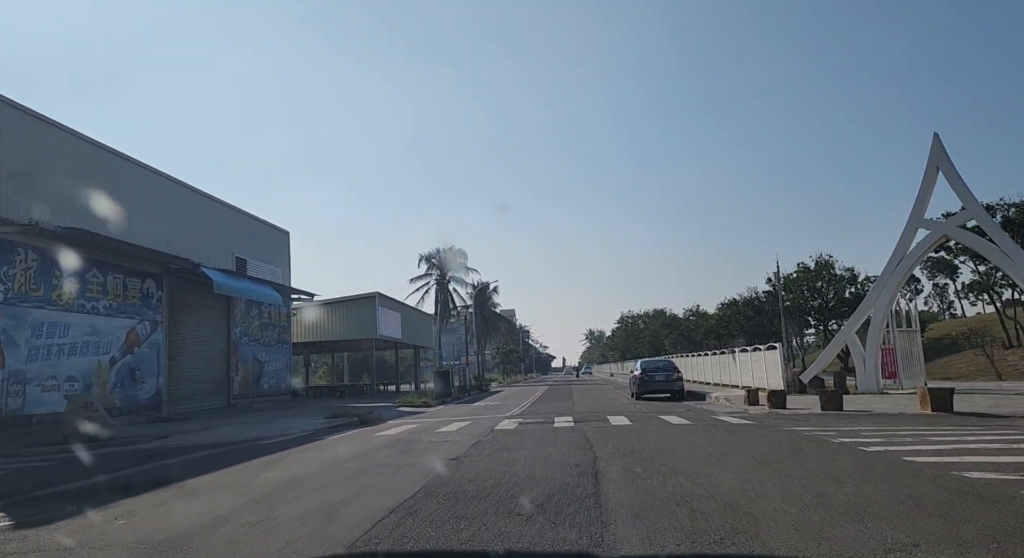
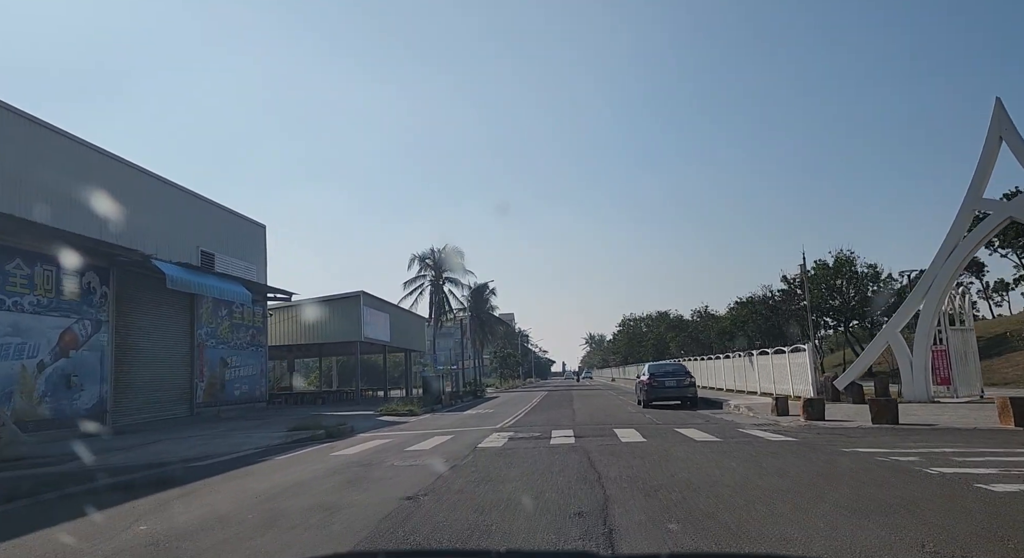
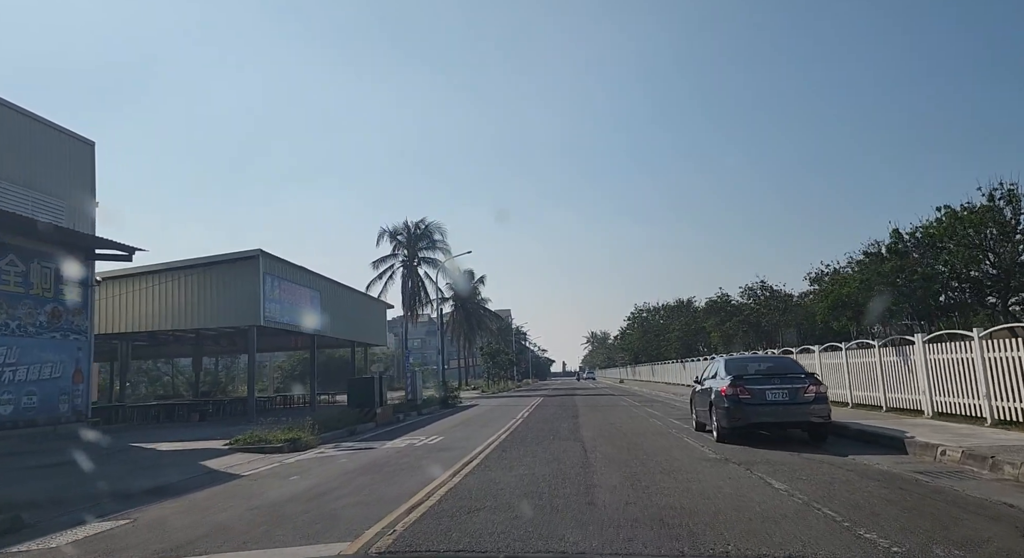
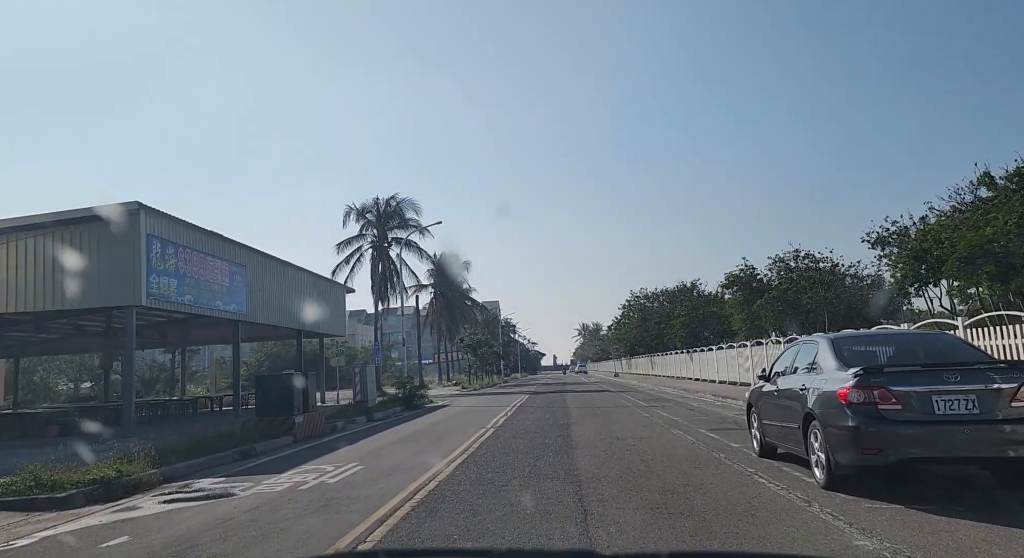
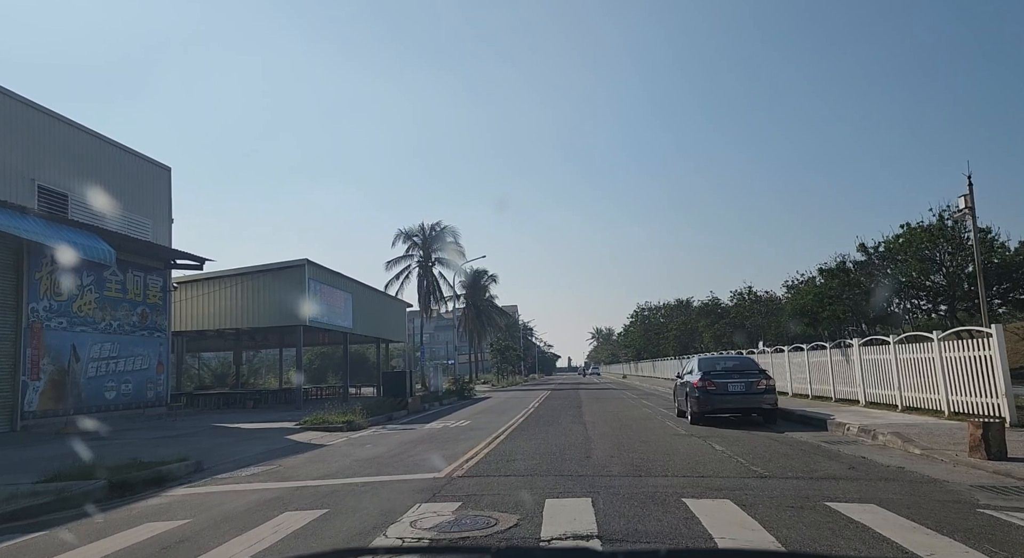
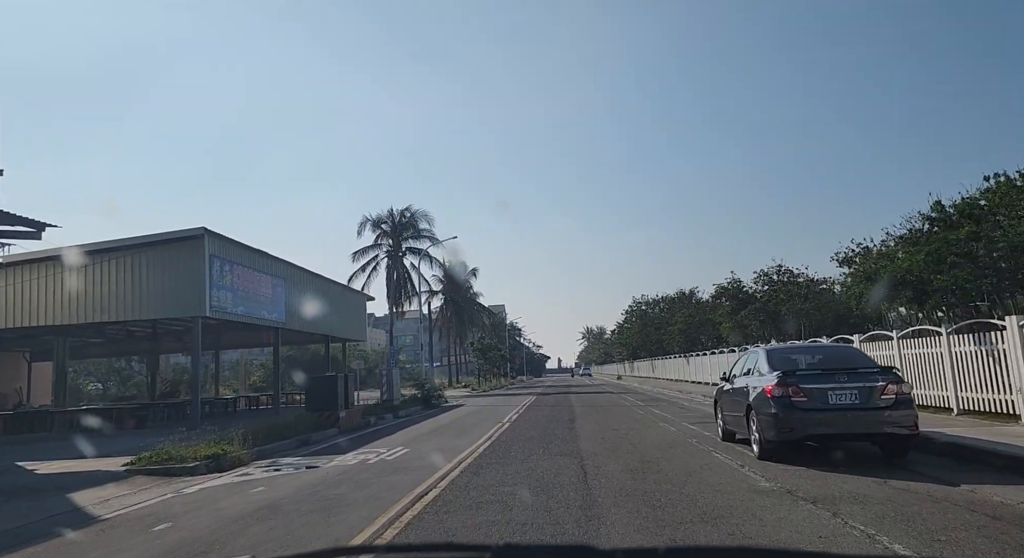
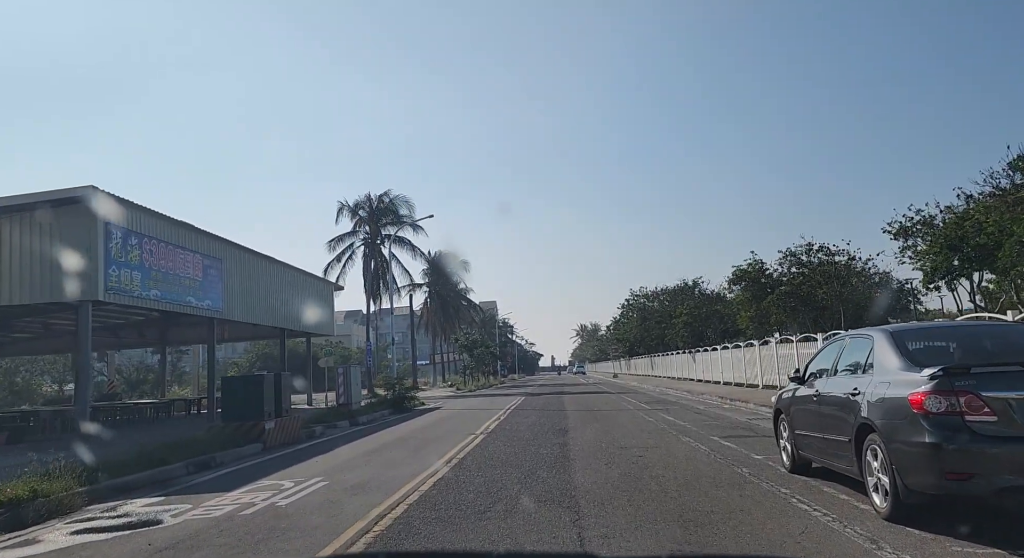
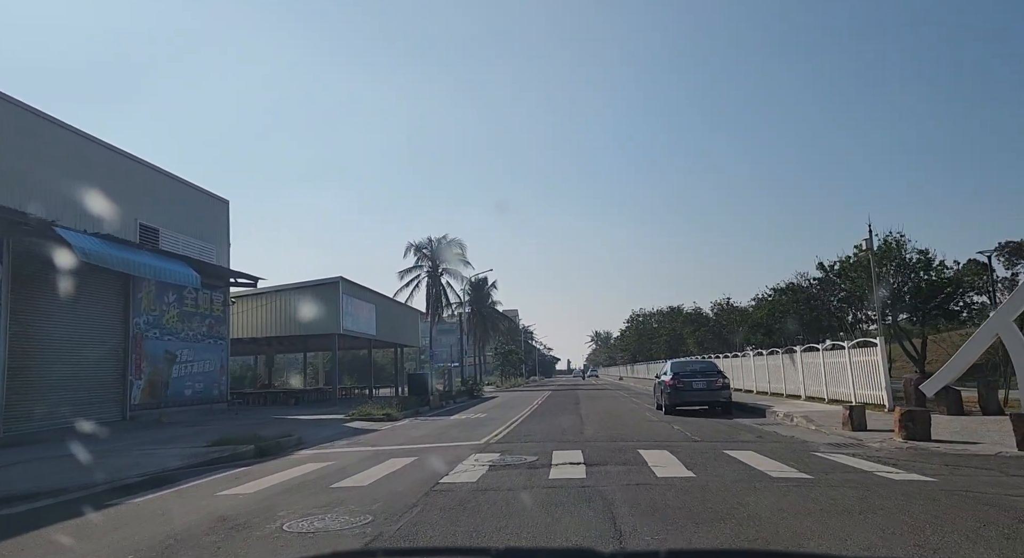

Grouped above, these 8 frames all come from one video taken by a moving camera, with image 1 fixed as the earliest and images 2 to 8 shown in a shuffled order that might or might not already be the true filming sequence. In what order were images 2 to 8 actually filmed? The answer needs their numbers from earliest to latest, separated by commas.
2, 8, 5, 3, 6, 4, 7
